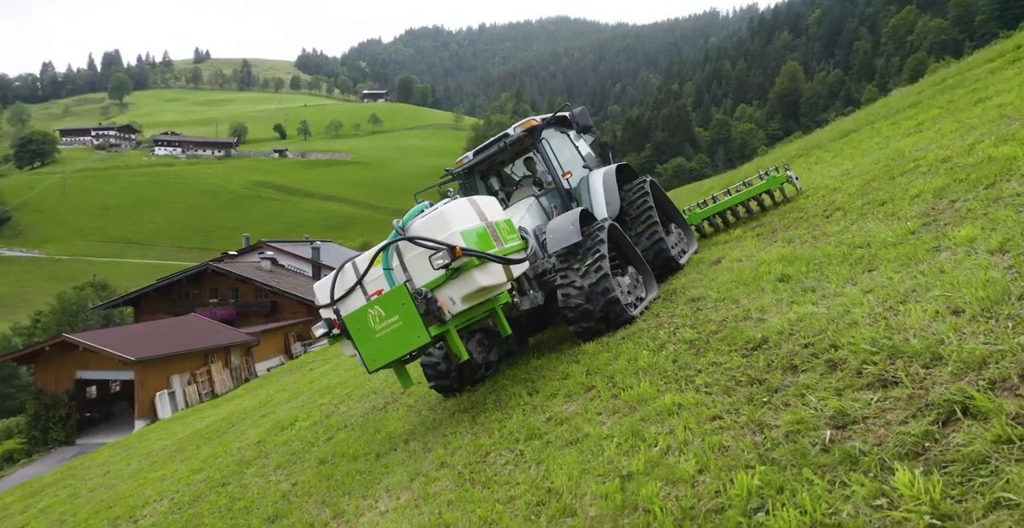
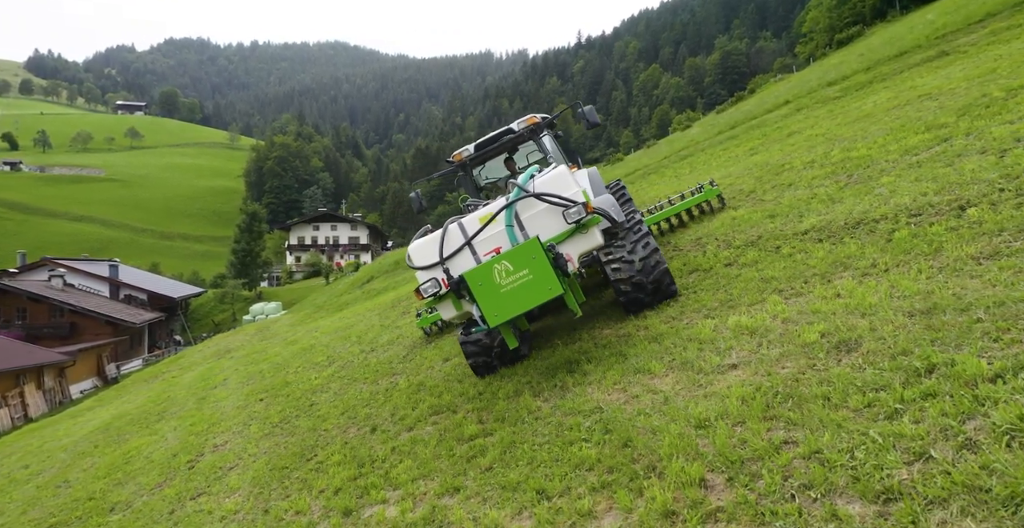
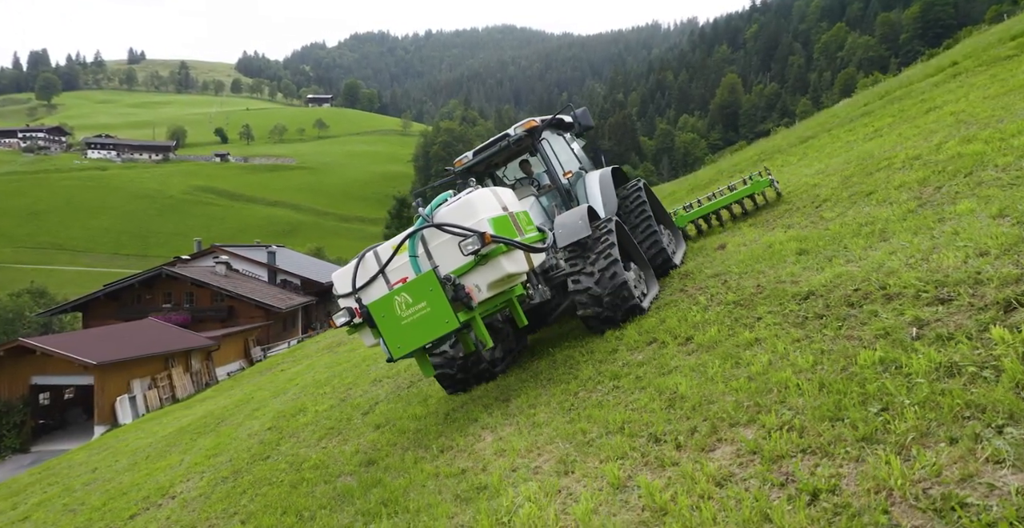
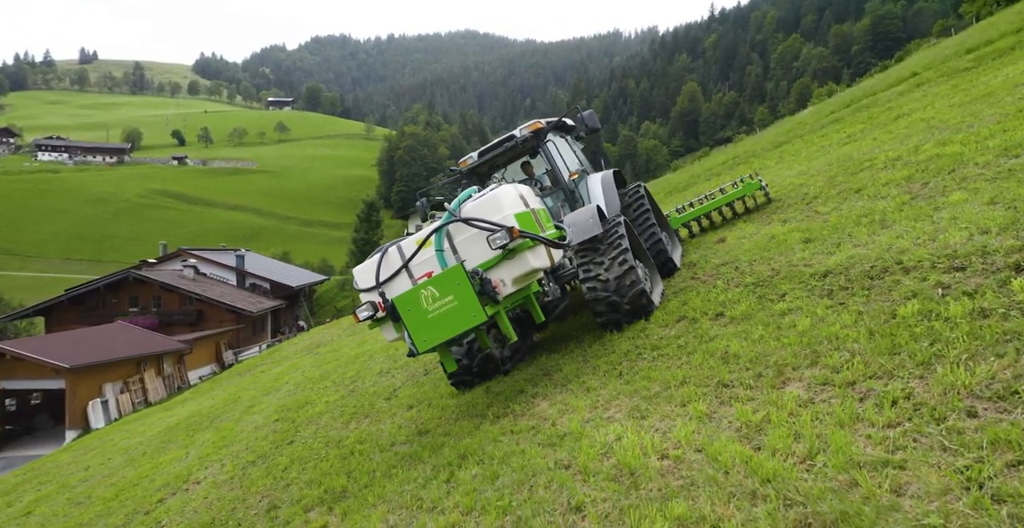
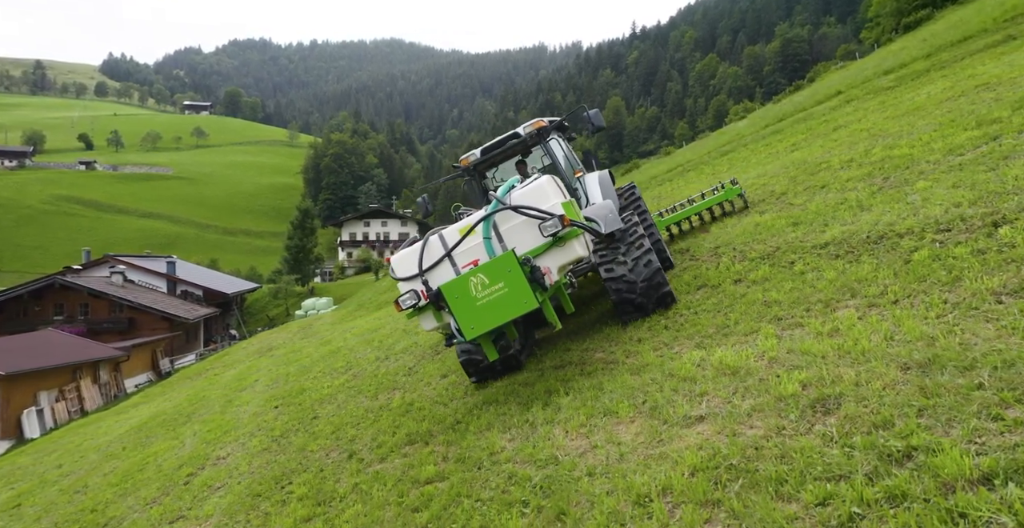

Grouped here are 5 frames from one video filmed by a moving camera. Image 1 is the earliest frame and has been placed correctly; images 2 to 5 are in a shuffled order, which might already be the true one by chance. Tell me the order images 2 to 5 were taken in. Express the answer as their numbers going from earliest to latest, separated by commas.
3, 4, 5, 2
